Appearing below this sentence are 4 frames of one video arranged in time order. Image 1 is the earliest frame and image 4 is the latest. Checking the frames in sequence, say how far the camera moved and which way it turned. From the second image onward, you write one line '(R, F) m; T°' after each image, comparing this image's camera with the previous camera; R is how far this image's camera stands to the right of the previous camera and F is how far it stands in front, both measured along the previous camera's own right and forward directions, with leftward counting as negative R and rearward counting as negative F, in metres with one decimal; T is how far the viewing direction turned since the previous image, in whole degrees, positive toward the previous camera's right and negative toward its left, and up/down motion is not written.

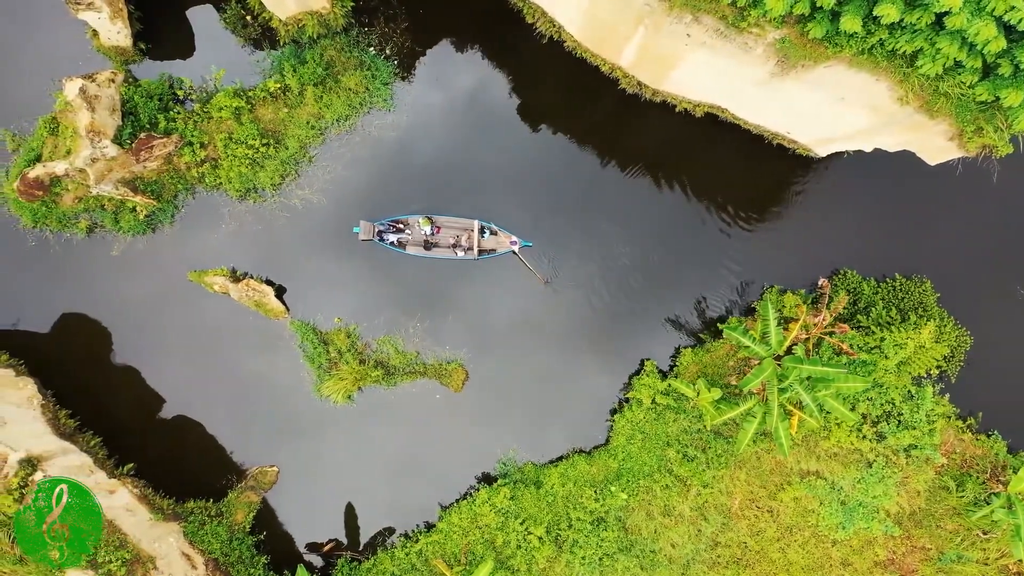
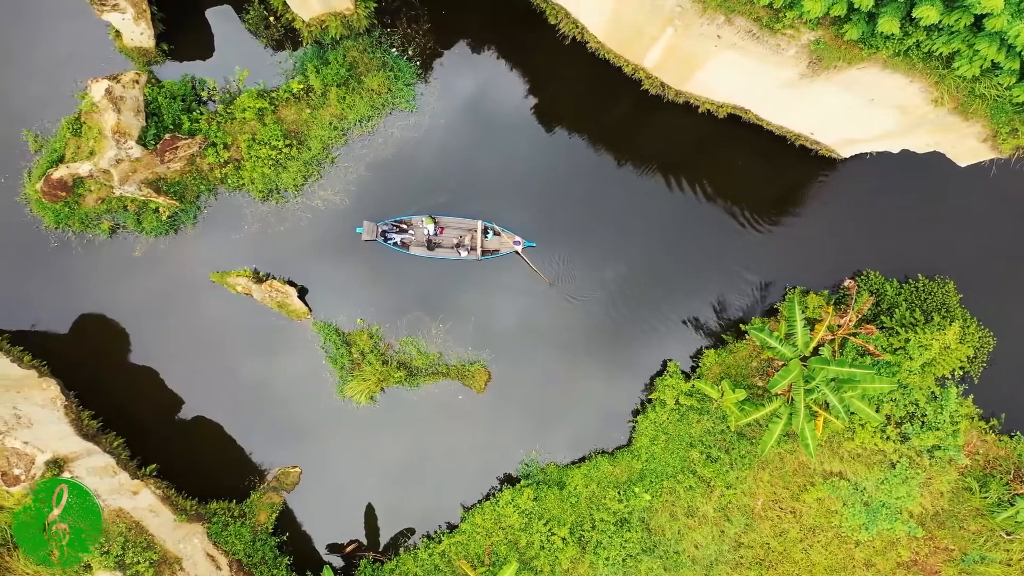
(-0.6, 0.0) m; 0°
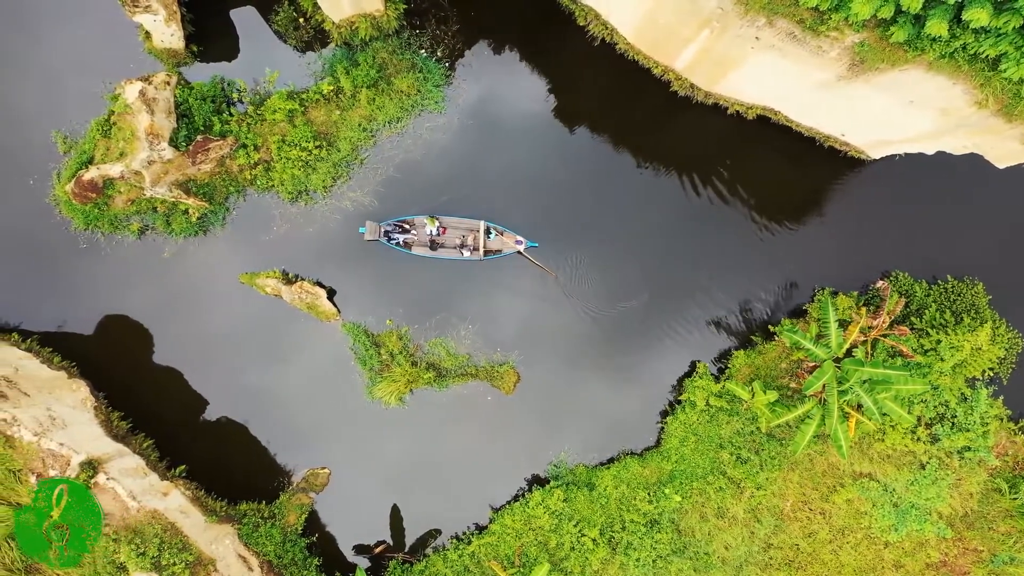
(-0.7, 0.0) m; 0°
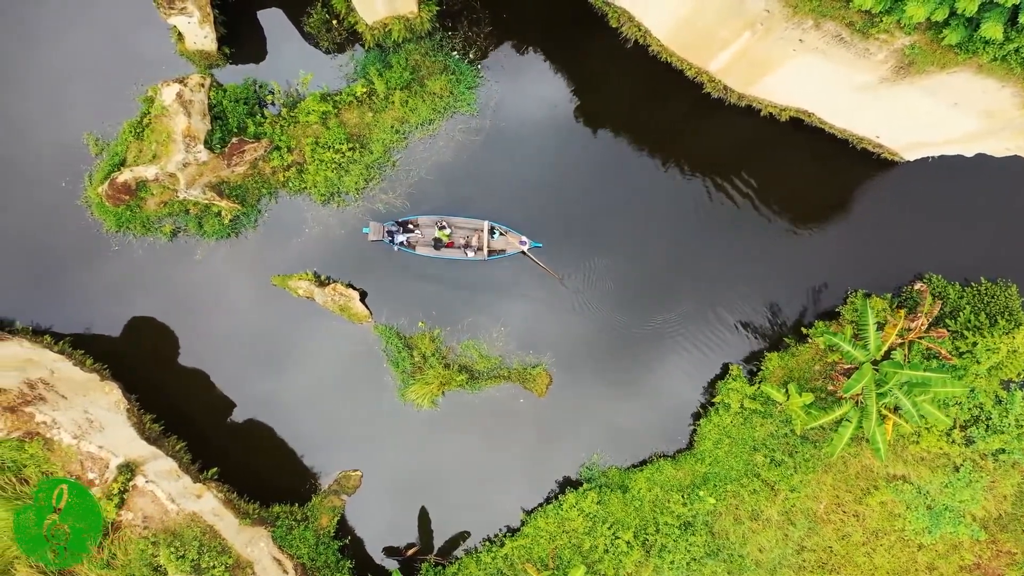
(-0.8, 0.0) m; 0°
